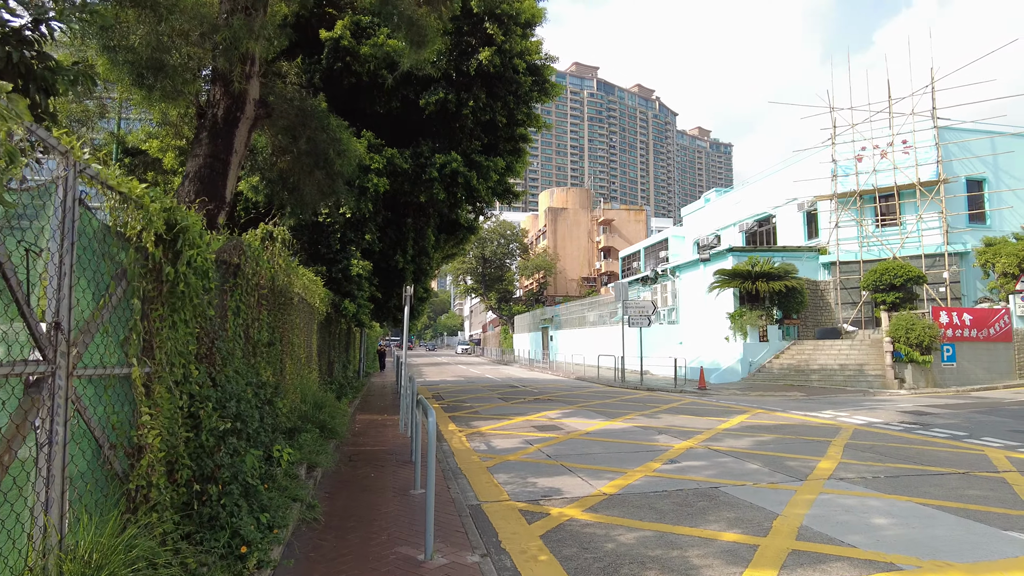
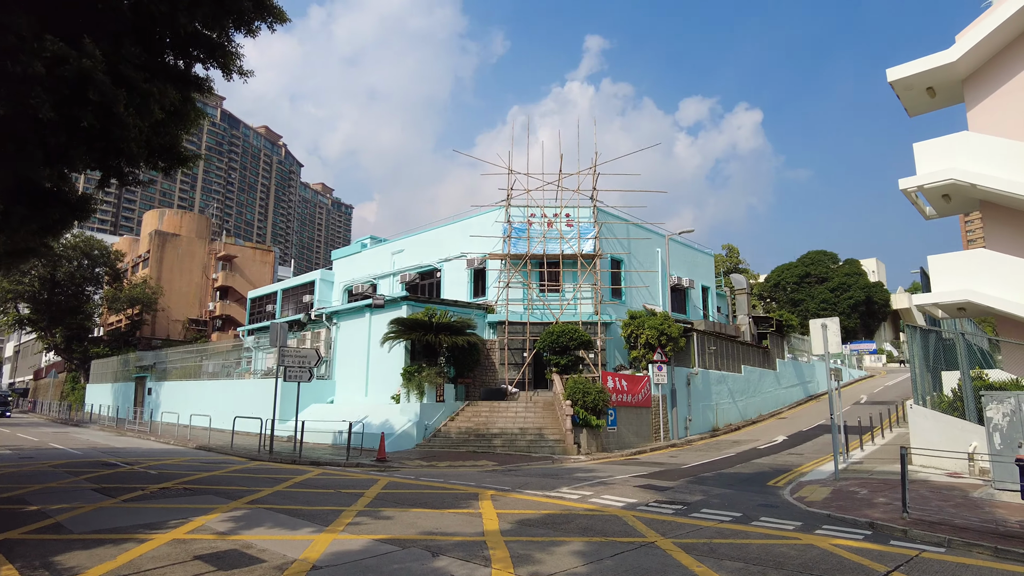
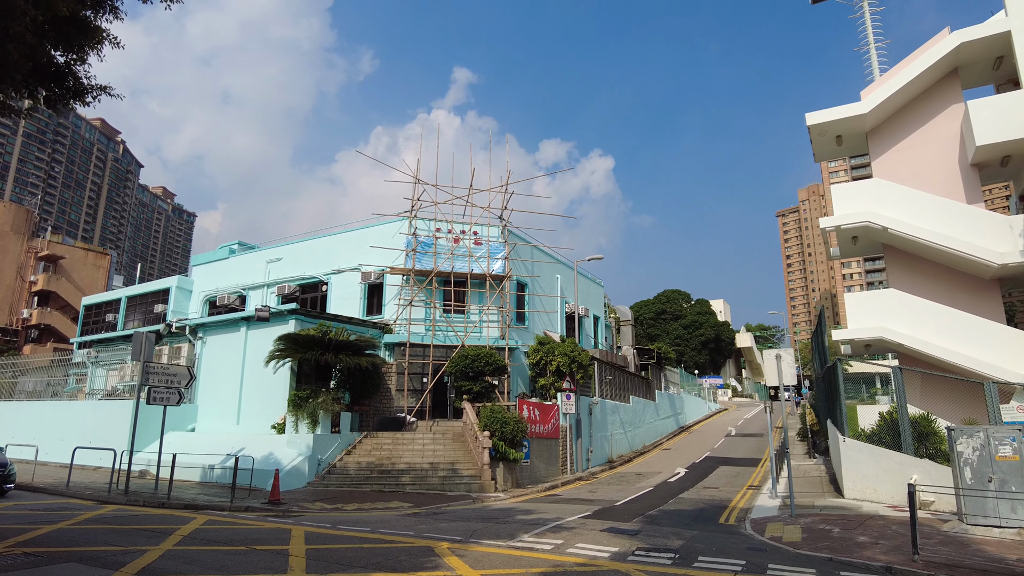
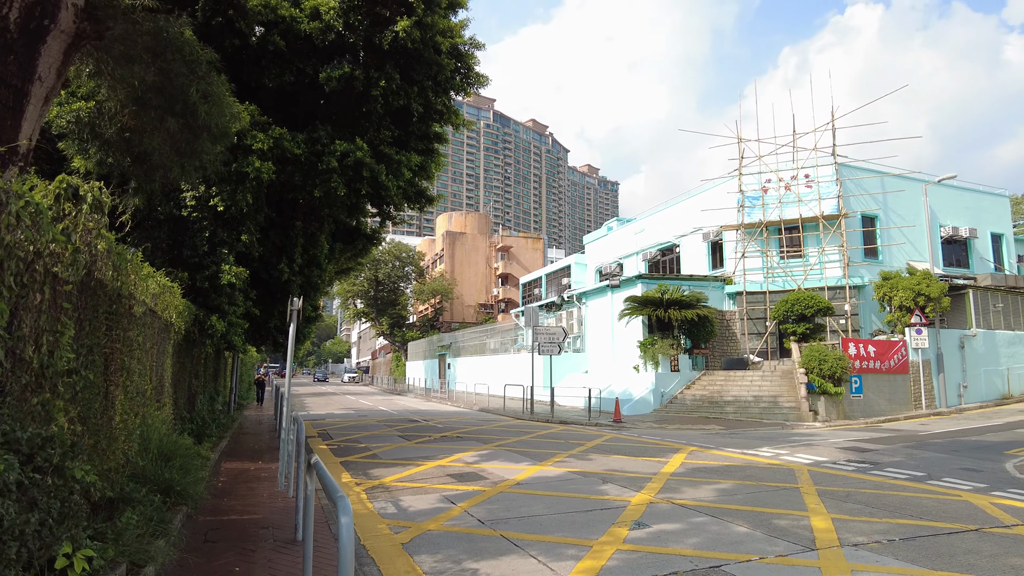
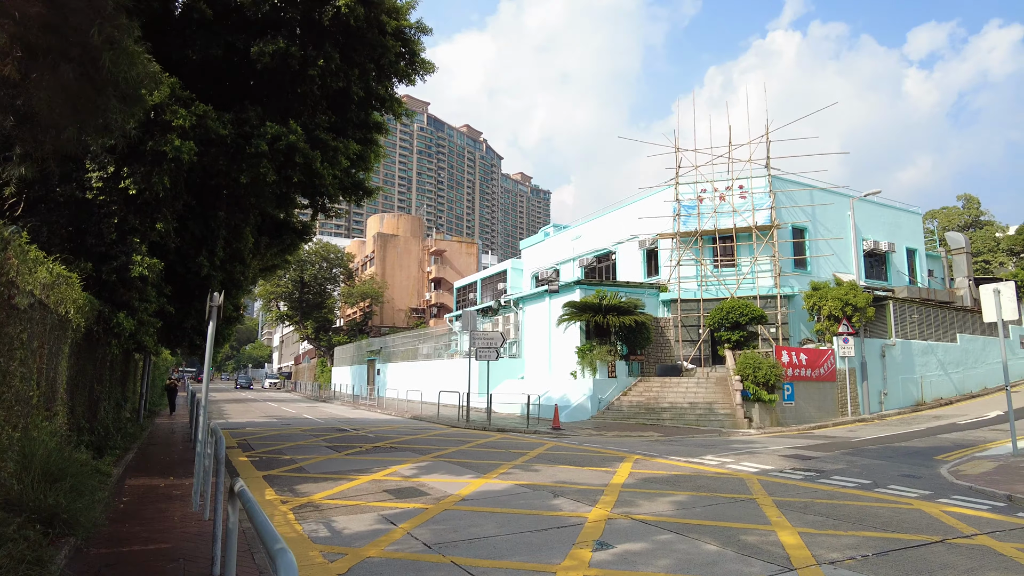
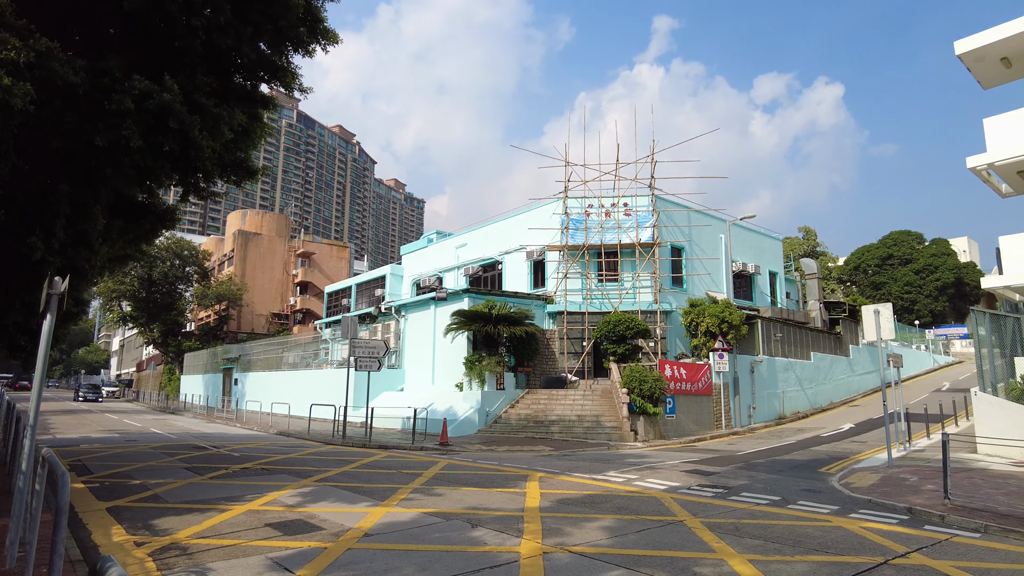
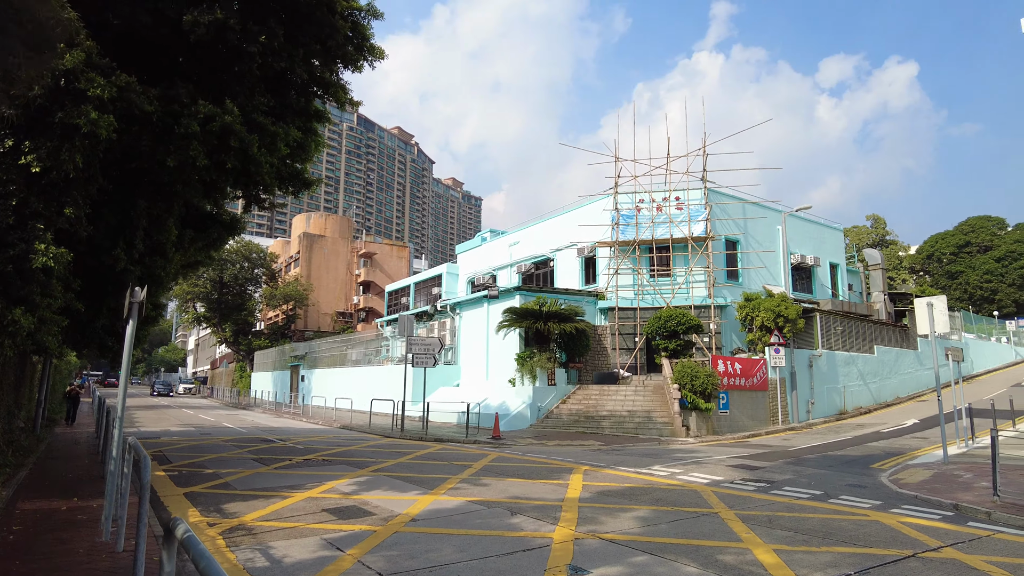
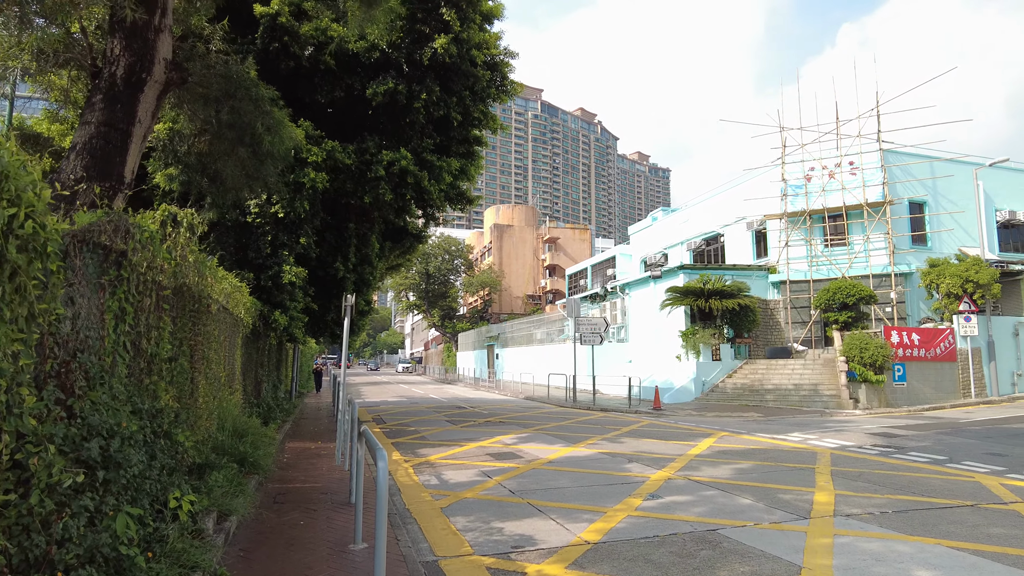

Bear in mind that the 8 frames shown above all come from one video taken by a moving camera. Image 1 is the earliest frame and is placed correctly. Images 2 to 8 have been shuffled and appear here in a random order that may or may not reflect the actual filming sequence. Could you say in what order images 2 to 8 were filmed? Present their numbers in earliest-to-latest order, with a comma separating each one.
8, 4, 5, 7, 6, 2, 3
